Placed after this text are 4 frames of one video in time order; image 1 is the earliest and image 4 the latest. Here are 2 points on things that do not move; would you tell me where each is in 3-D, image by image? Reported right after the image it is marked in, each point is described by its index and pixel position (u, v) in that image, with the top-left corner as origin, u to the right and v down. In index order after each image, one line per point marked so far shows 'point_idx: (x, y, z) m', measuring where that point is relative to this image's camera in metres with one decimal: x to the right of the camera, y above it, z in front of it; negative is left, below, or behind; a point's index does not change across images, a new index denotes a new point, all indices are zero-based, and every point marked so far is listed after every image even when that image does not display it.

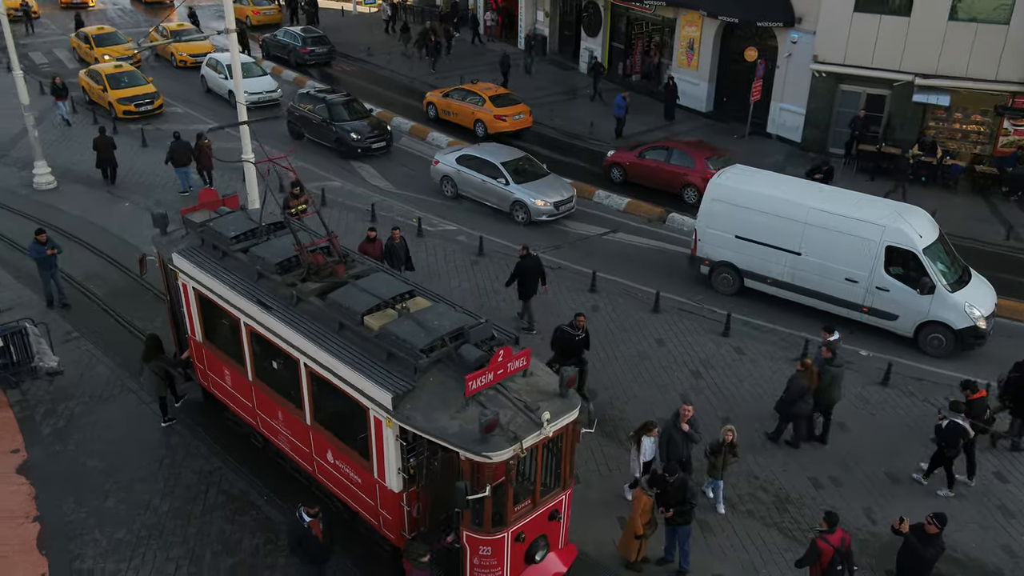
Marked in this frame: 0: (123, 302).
0: (-6.3, -0.2, +14.4) m
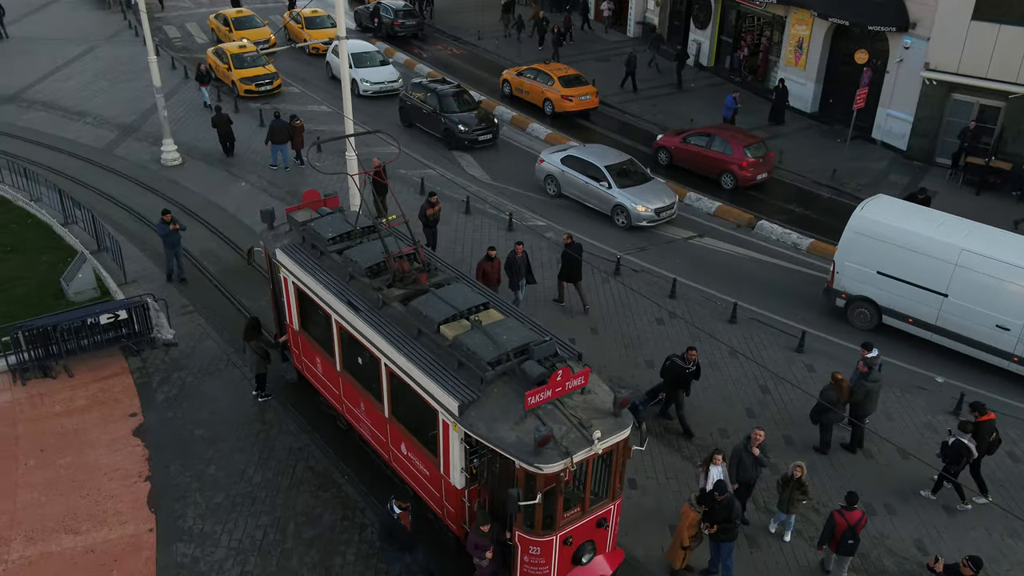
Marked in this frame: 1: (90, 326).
0: (-4.9, +0.1, +15.7) m
1: (-6.2, -0.6, +13.1) m
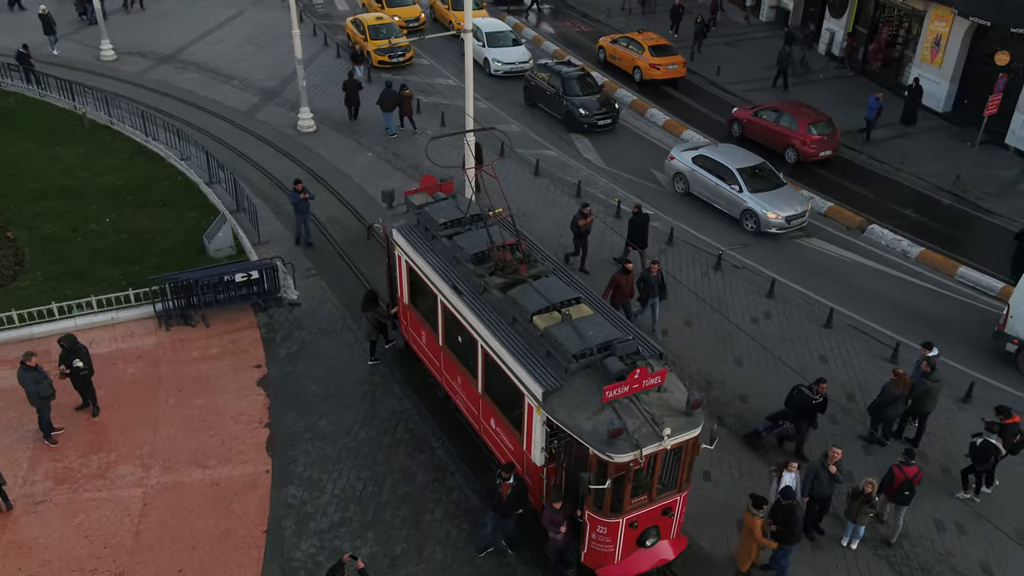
0: (-3.0, +0.8, +17.0) m
1: (-4.7, +0.1, +14.6) m
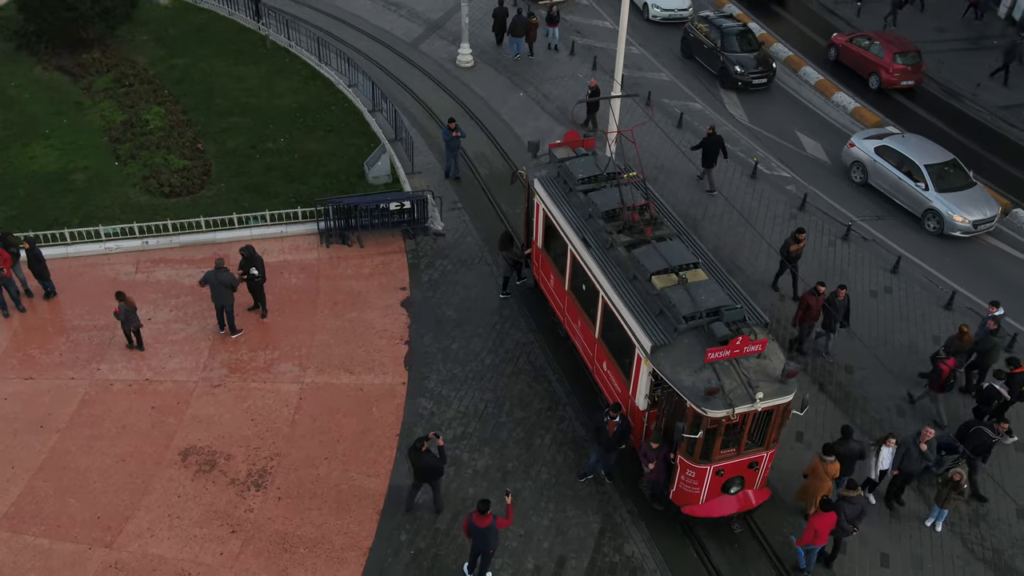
0: (-0.3, +2.1, +18.2) m
1: (-2.4, +1.4, +16.2) m
